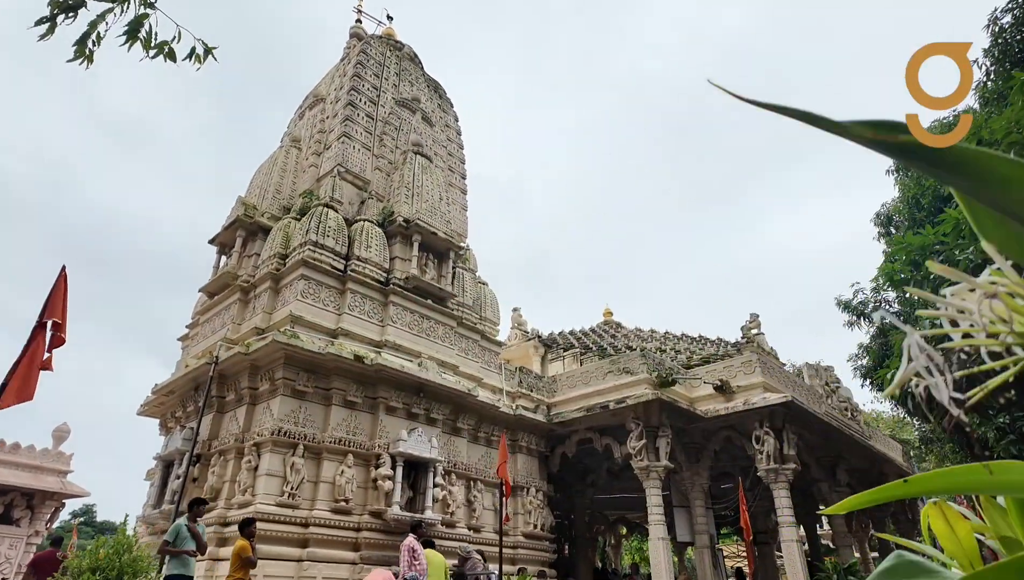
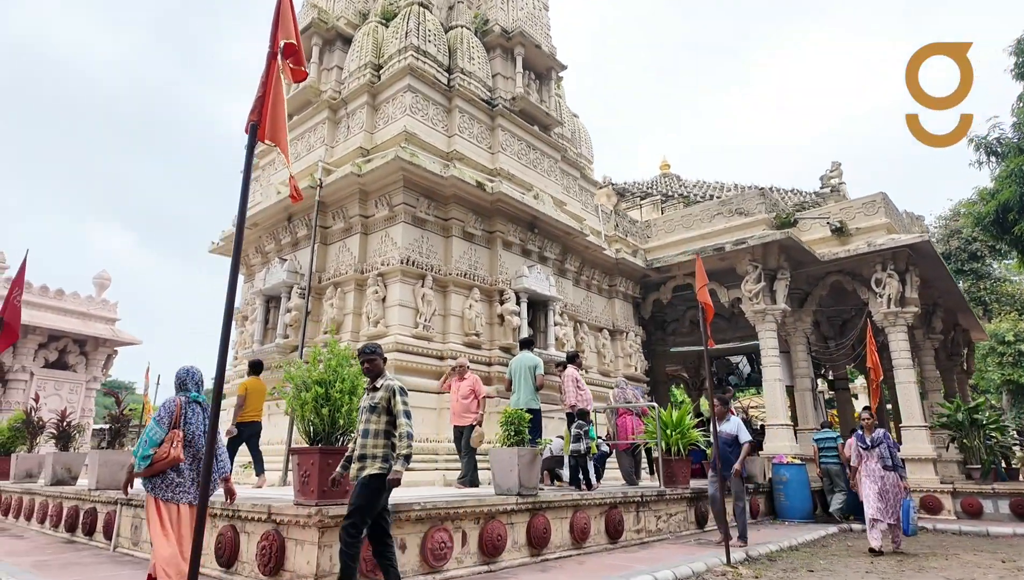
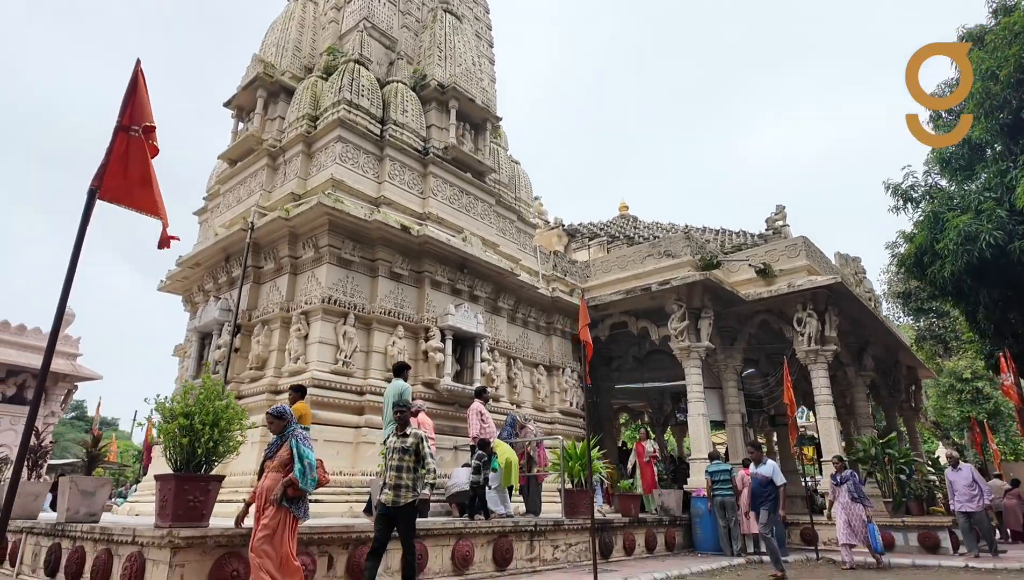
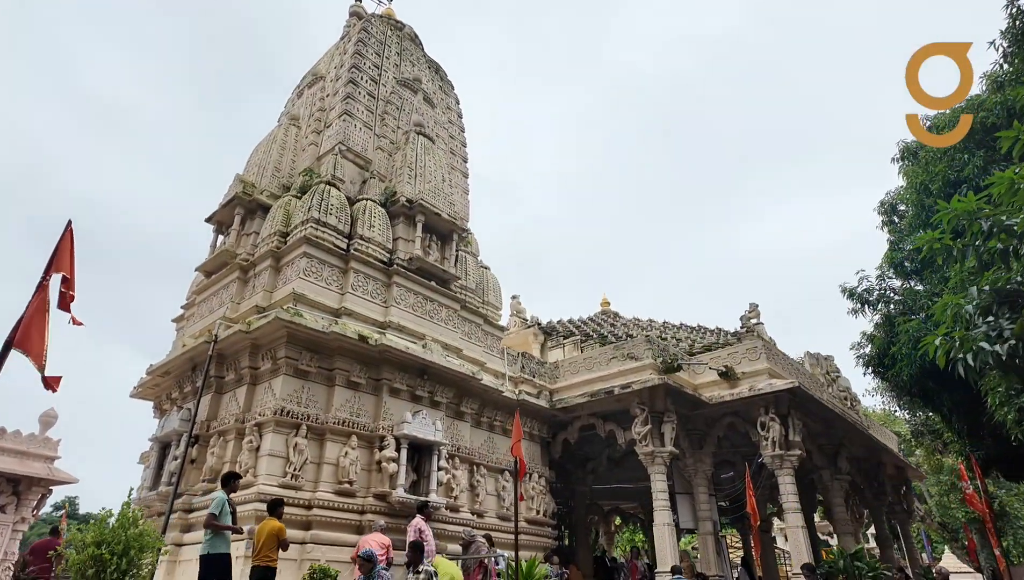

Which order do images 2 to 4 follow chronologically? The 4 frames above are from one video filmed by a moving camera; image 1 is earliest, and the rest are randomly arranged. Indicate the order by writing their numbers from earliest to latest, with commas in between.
4, 3, 2
